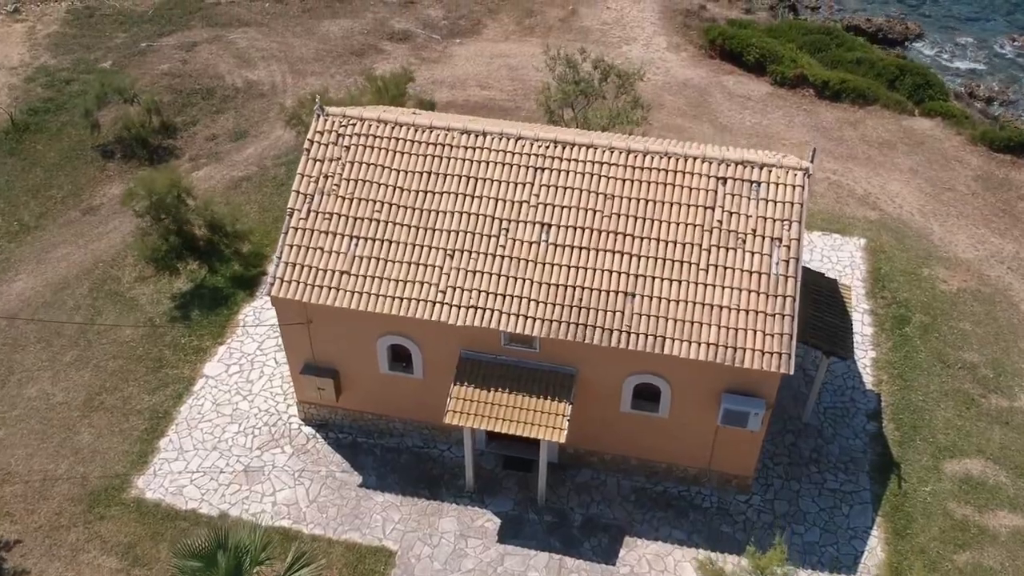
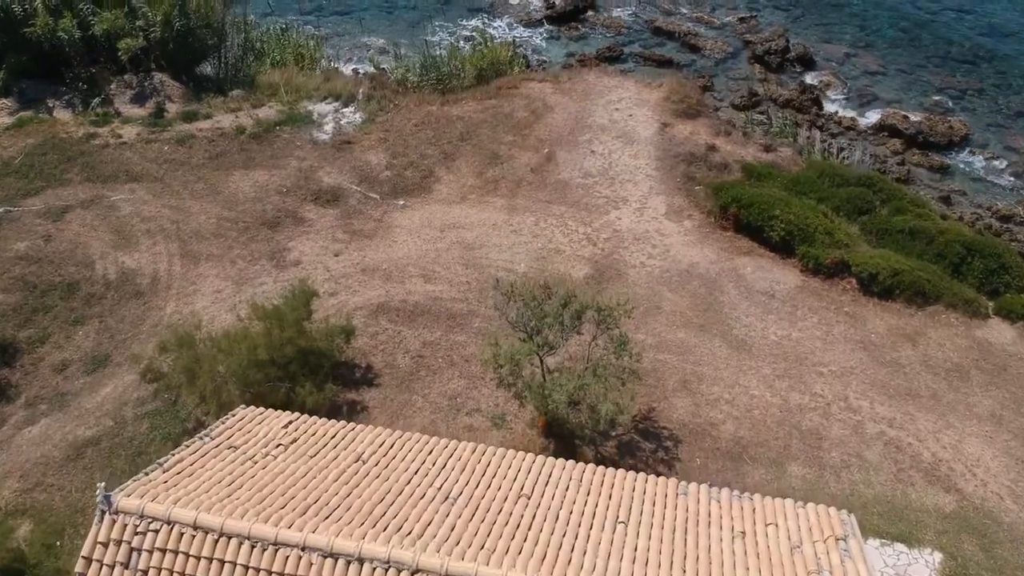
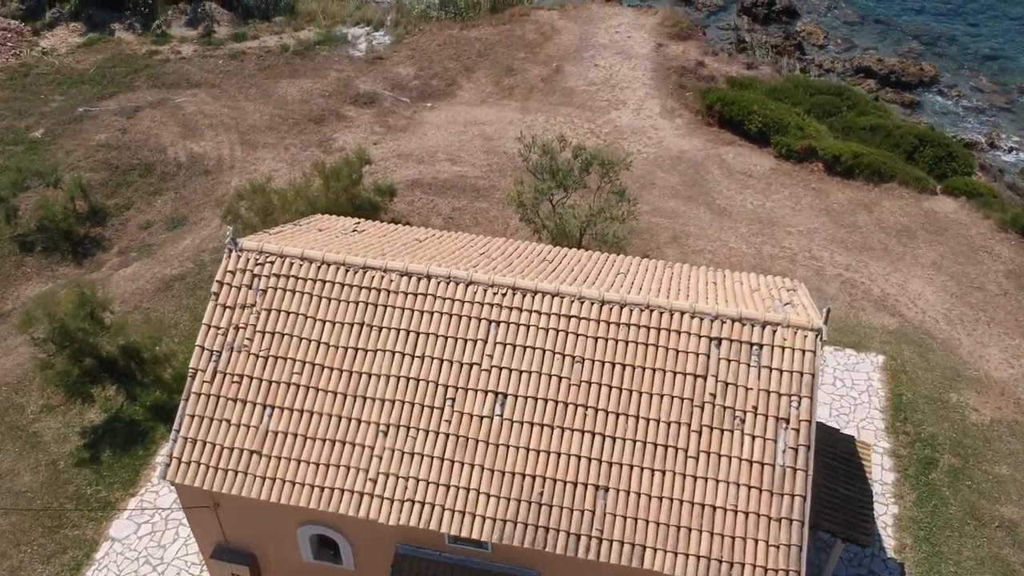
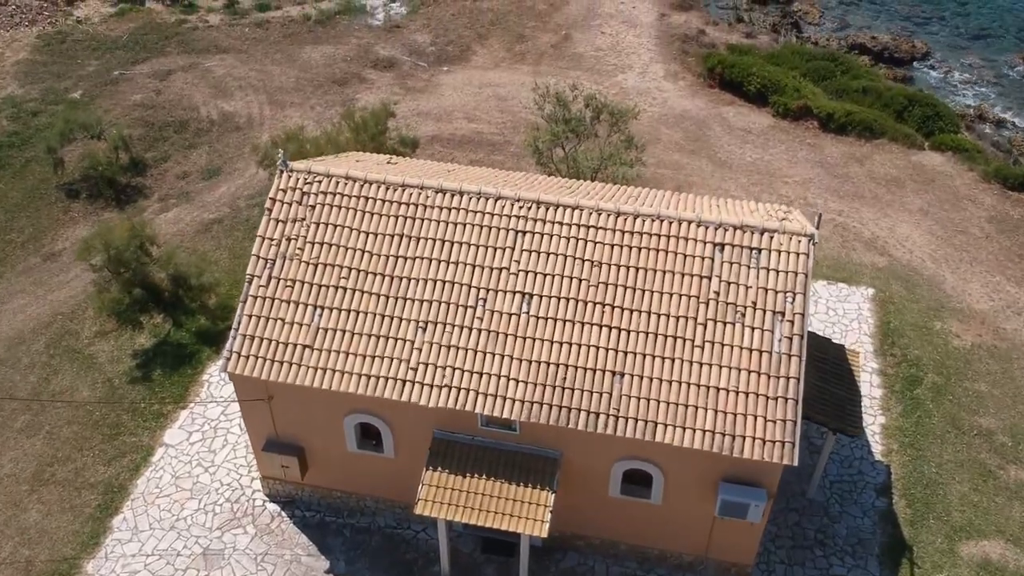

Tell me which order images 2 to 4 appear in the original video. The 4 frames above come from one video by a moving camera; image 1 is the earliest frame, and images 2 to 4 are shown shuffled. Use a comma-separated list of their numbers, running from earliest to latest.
4, 3, 2
